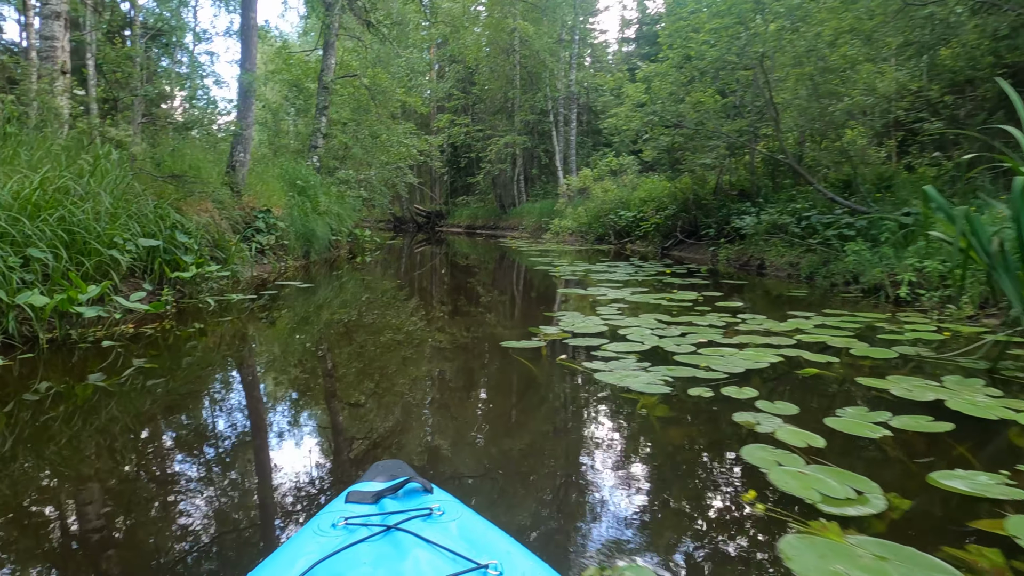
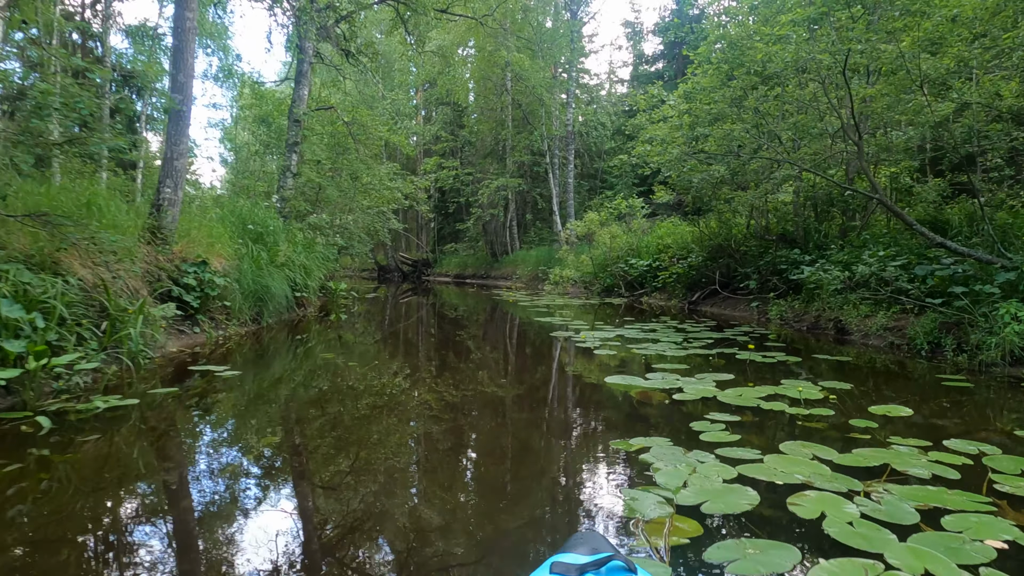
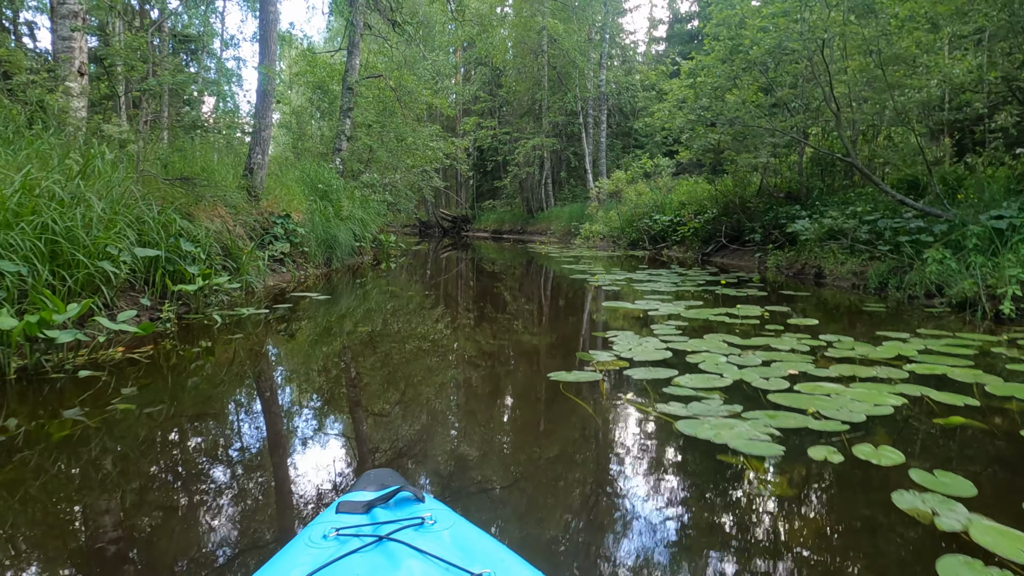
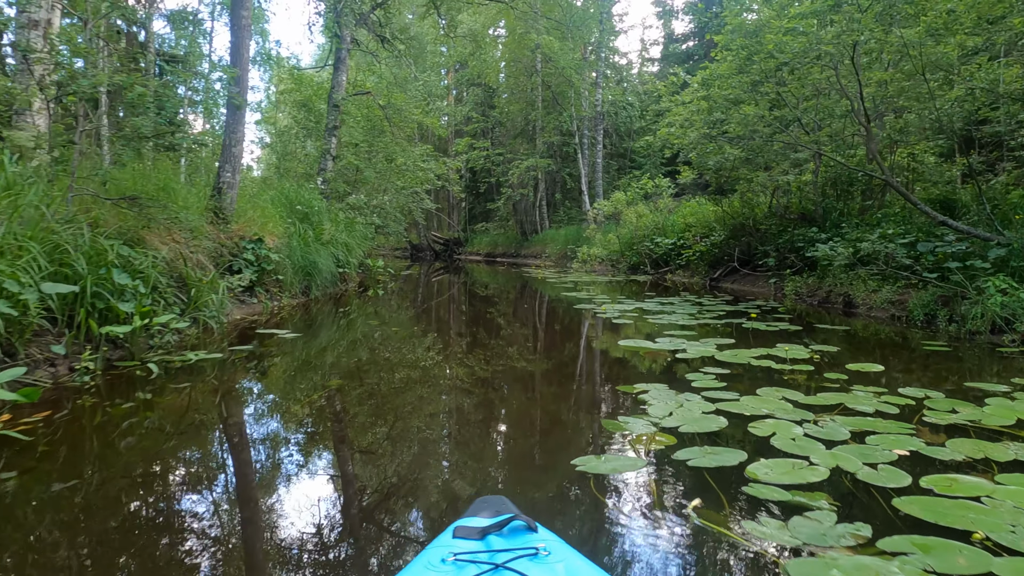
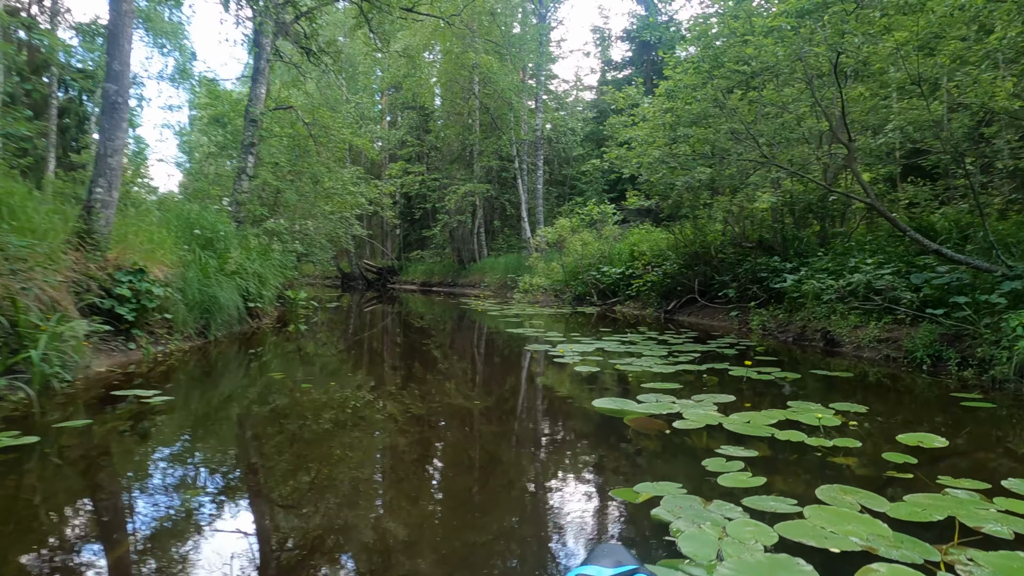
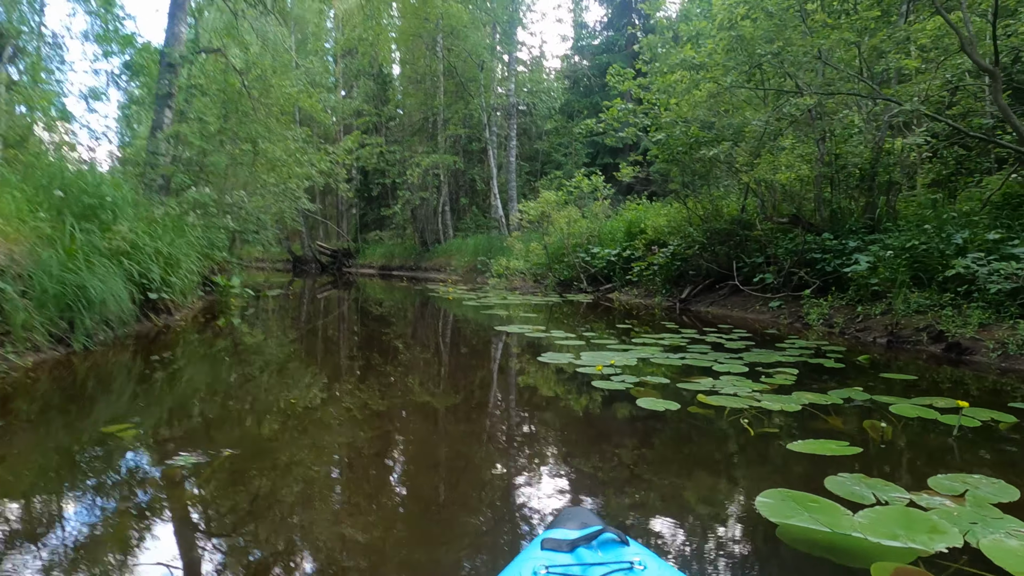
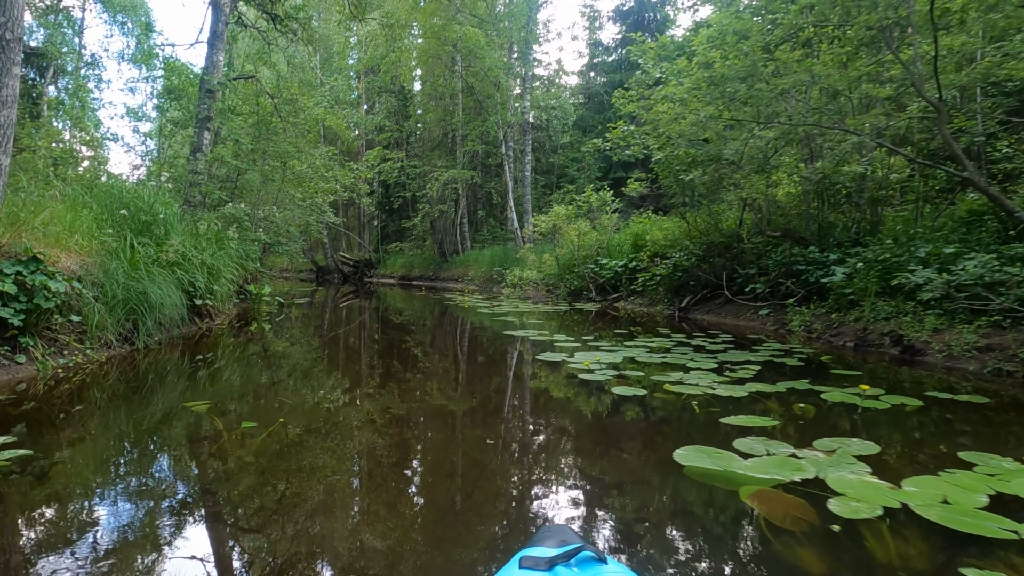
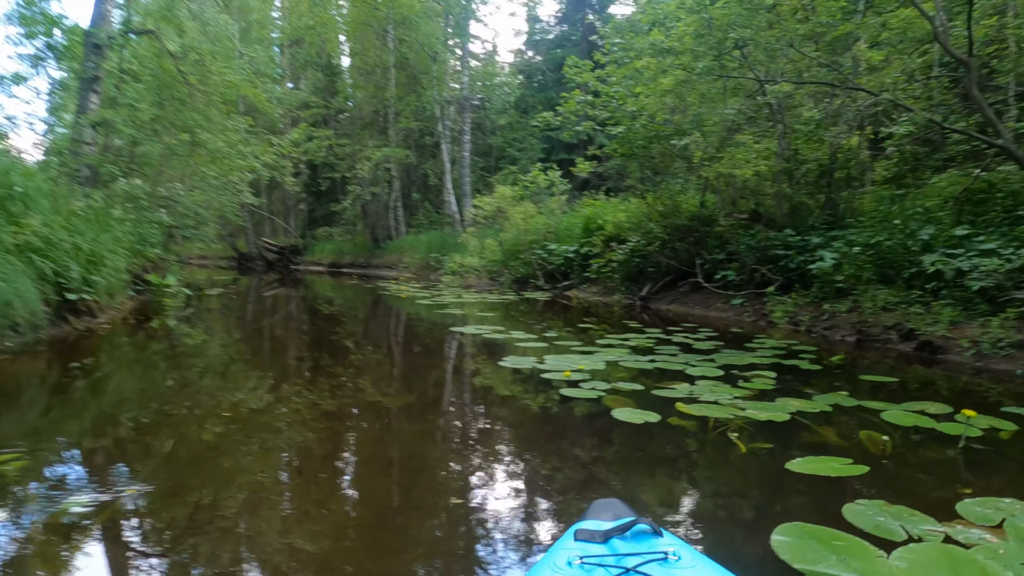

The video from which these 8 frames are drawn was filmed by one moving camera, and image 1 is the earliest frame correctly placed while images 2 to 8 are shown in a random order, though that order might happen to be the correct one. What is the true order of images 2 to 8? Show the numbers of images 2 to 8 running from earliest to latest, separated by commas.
3, 4, 2, 5, 7, 6, 8
